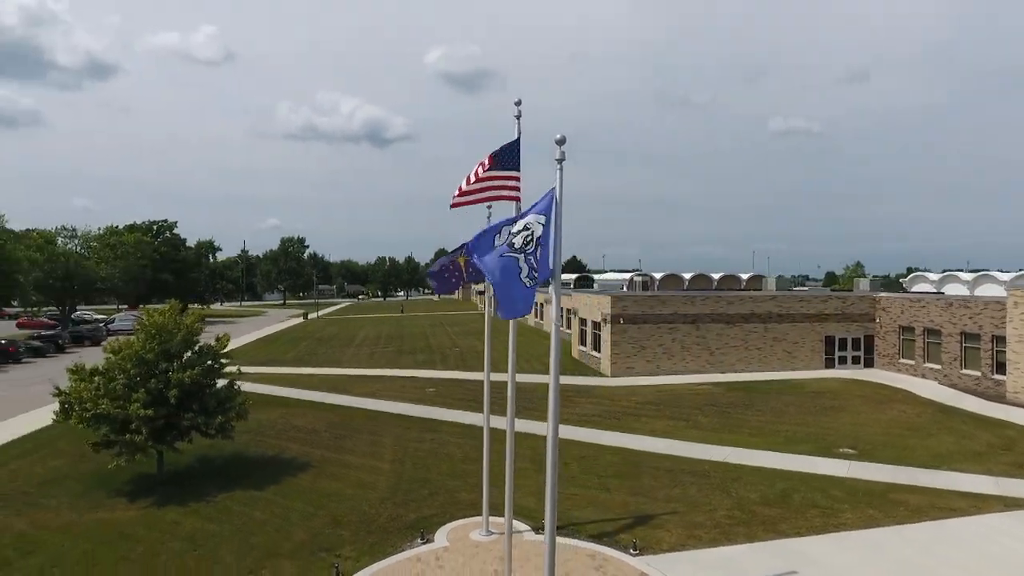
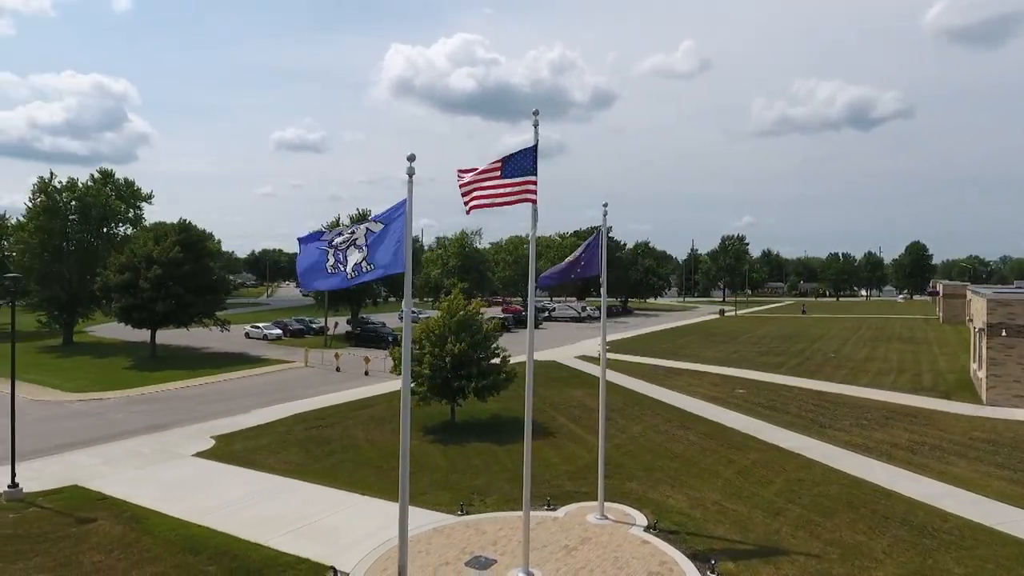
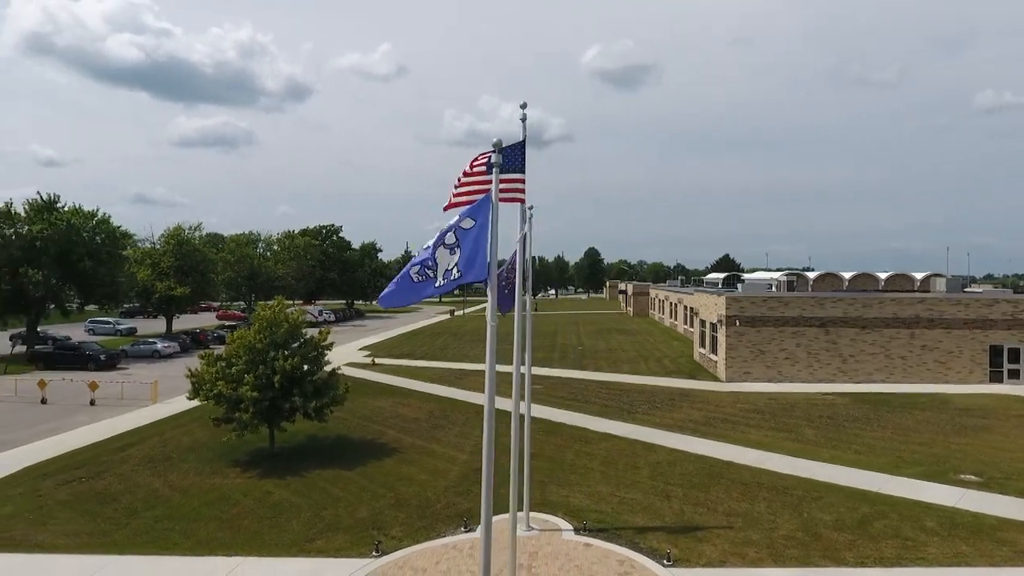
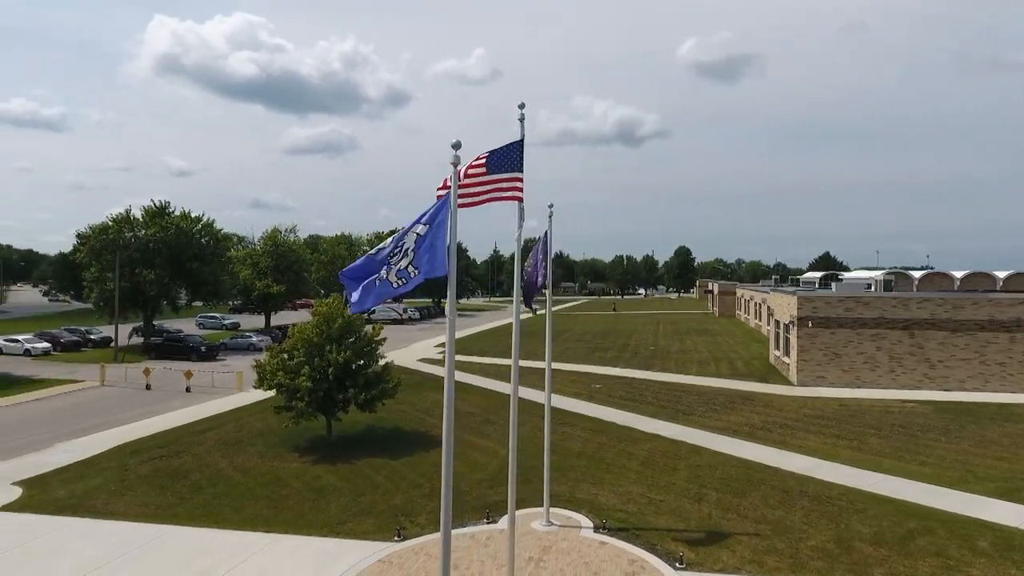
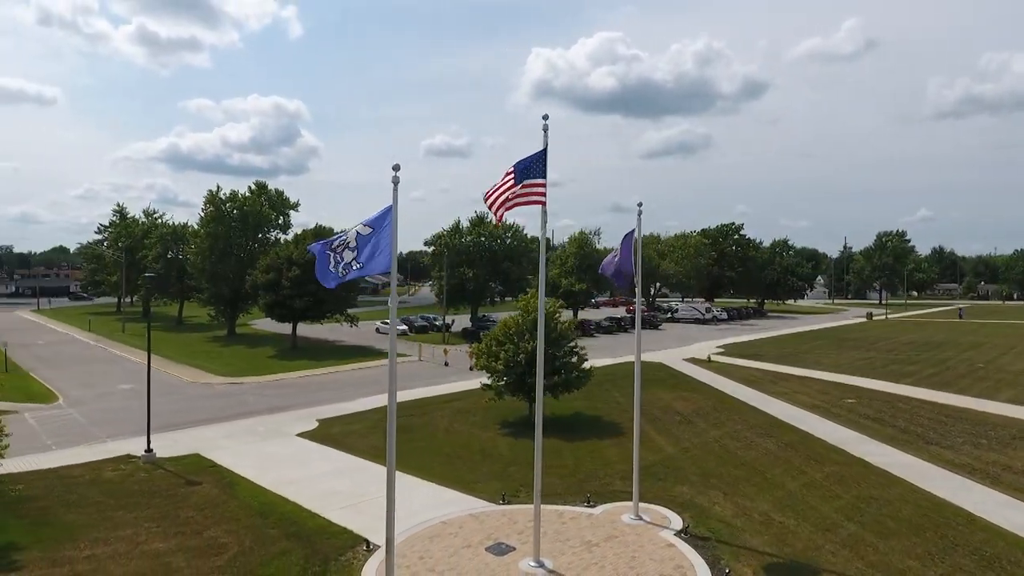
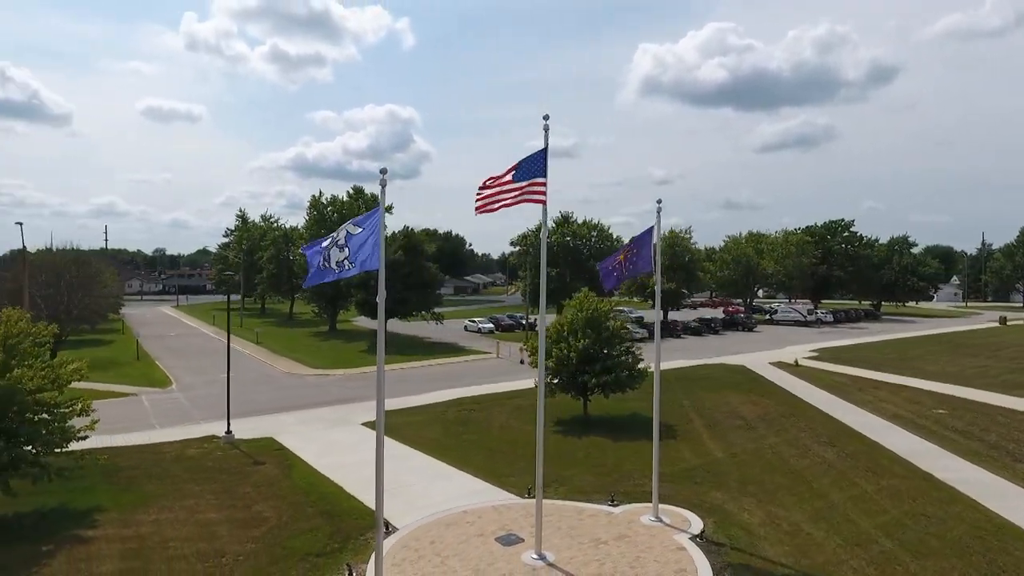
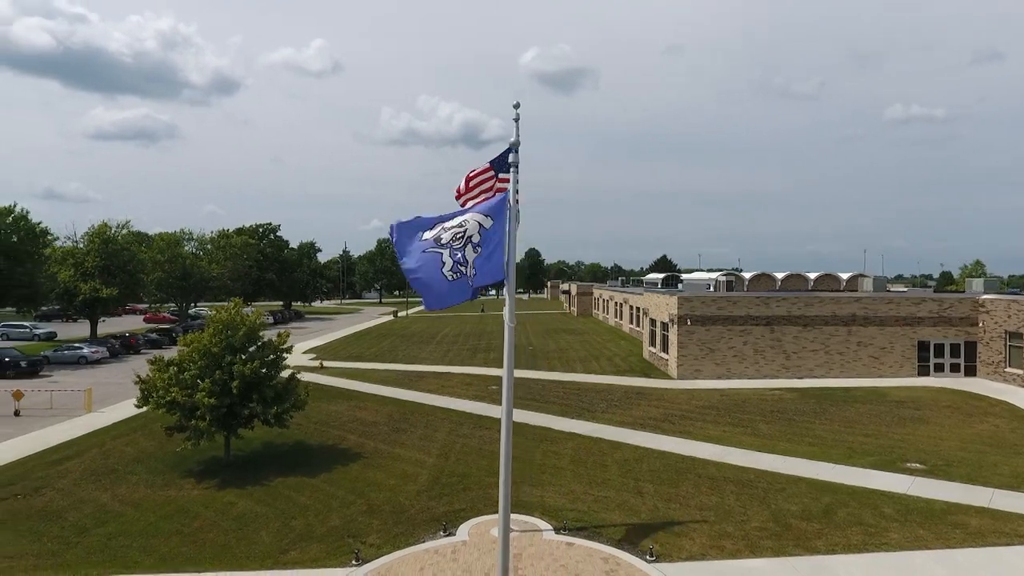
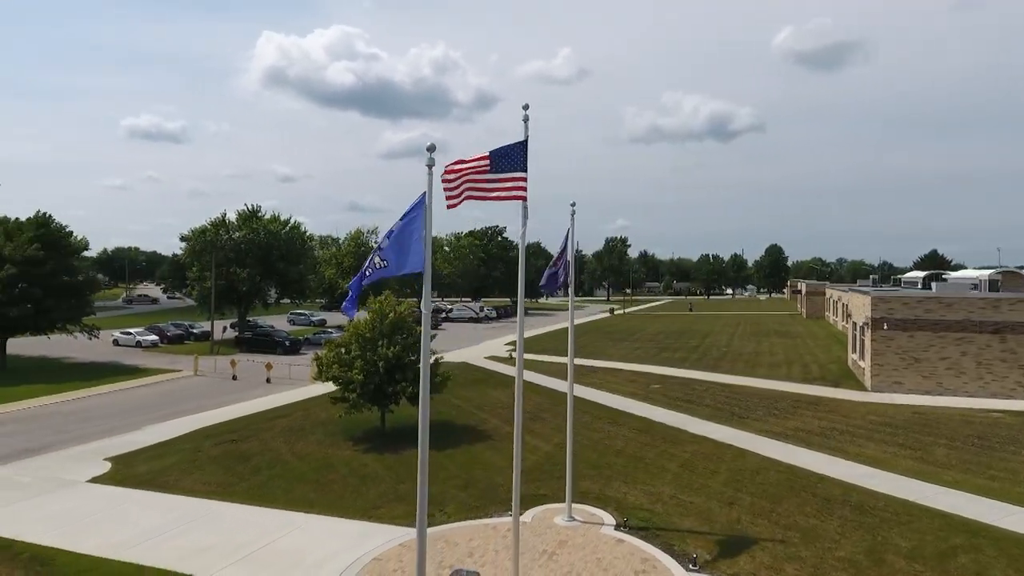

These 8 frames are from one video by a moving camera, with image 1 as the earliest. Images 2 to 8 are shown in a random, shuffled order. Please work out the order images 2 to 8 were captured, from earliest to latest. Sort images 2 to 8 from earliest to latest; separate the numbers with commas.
7, 3, 4, 8, 2, 5, 6
